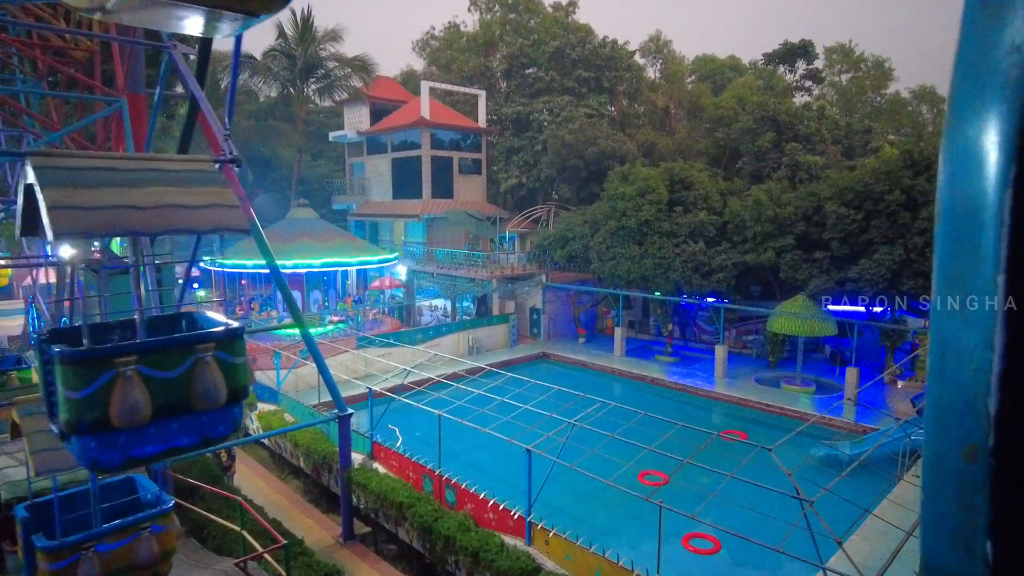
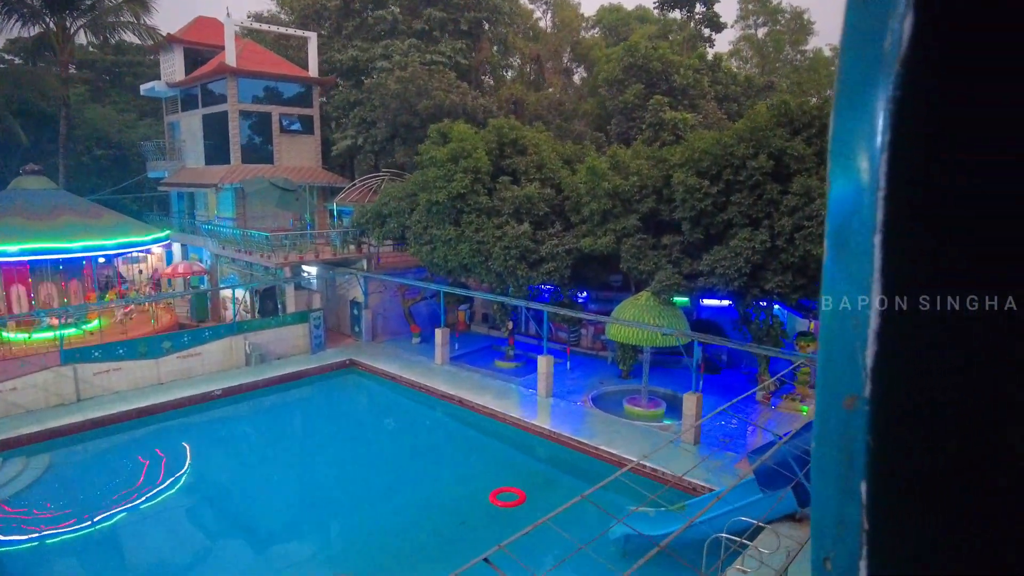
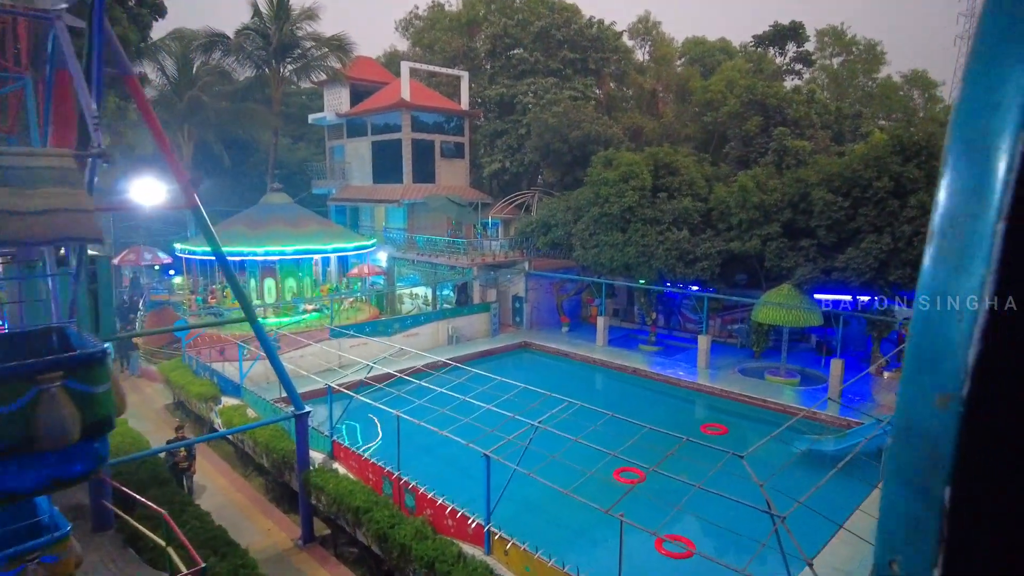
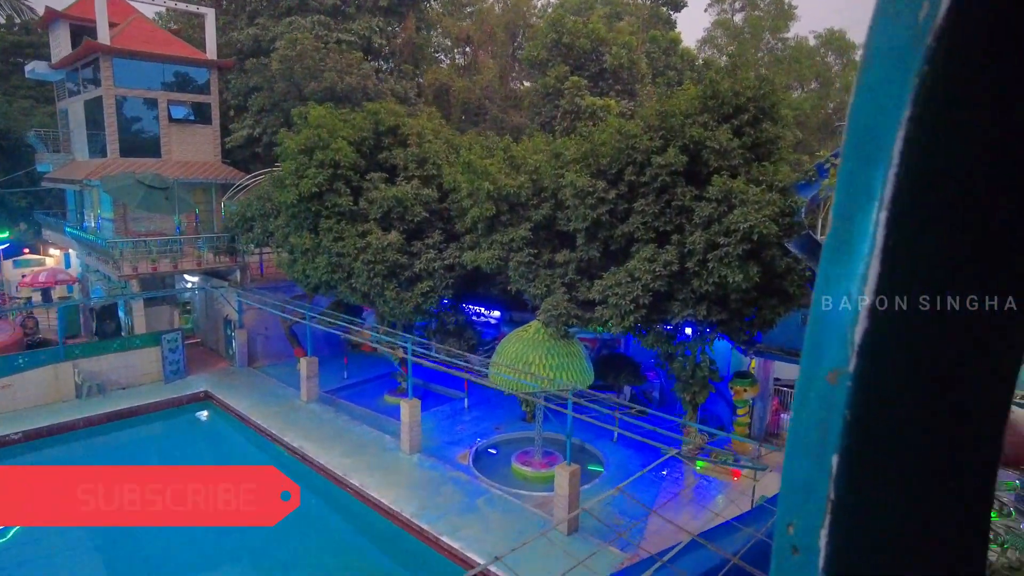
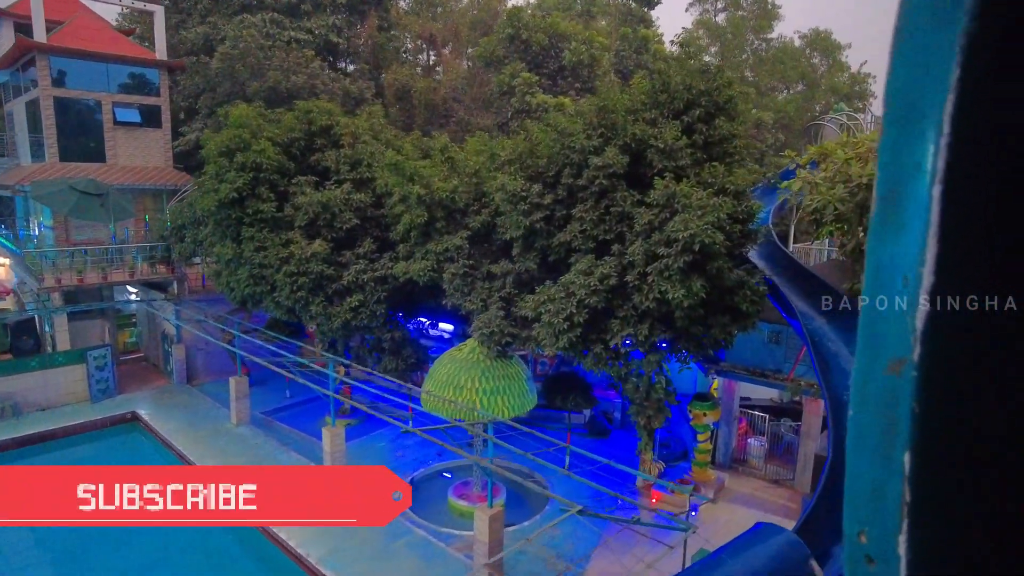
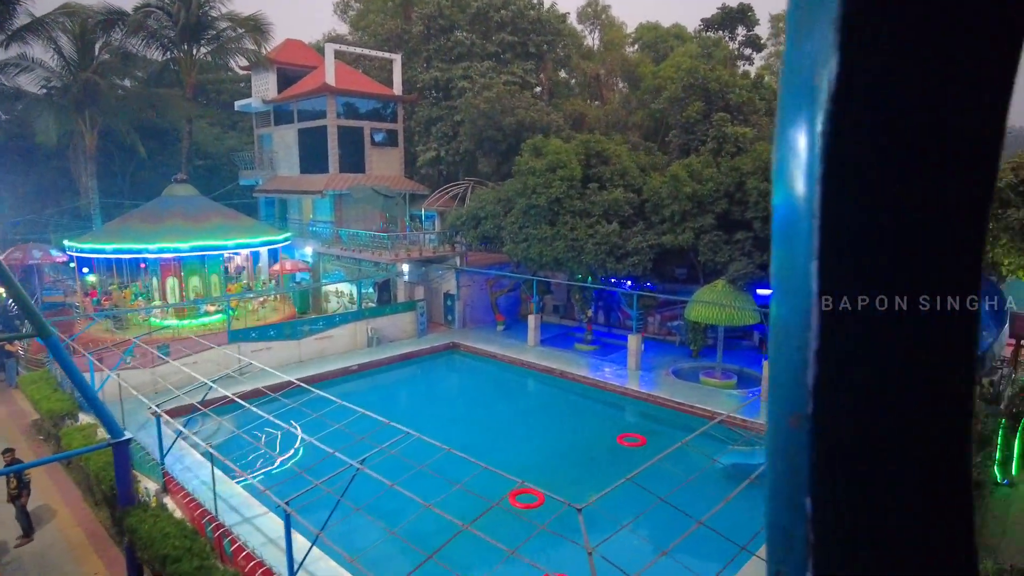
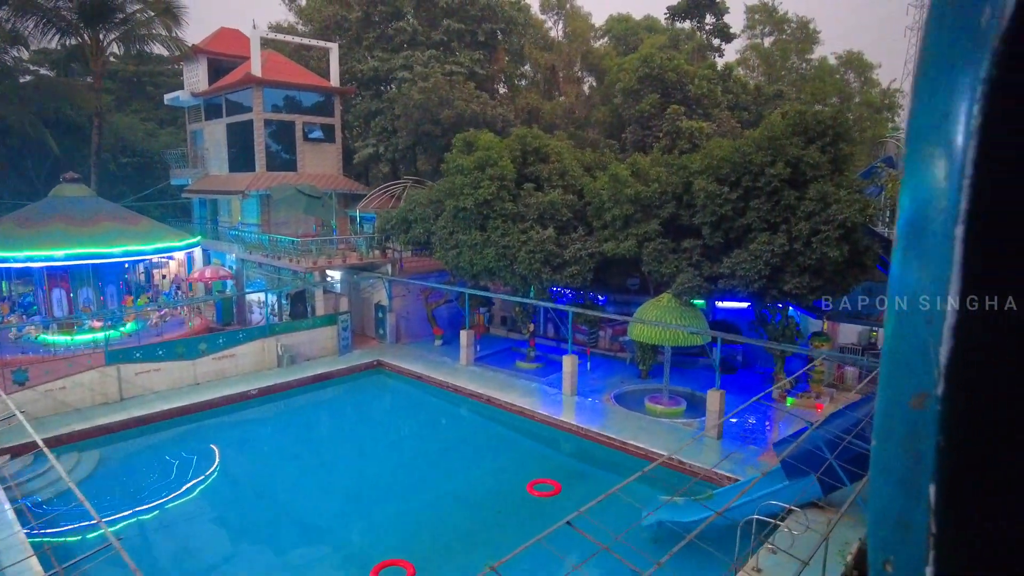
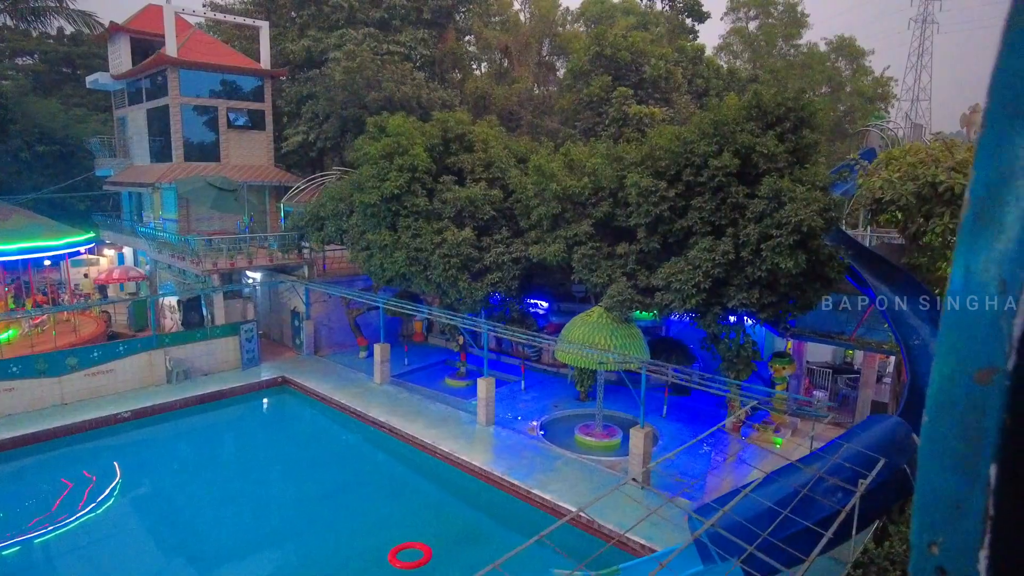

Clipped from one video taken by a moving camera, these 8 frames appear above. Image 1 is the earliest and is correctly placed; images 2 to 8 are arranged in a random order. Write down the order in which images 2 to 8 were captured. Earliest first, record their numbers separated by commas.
3, 6, 7, 2, 8, 4, 5
